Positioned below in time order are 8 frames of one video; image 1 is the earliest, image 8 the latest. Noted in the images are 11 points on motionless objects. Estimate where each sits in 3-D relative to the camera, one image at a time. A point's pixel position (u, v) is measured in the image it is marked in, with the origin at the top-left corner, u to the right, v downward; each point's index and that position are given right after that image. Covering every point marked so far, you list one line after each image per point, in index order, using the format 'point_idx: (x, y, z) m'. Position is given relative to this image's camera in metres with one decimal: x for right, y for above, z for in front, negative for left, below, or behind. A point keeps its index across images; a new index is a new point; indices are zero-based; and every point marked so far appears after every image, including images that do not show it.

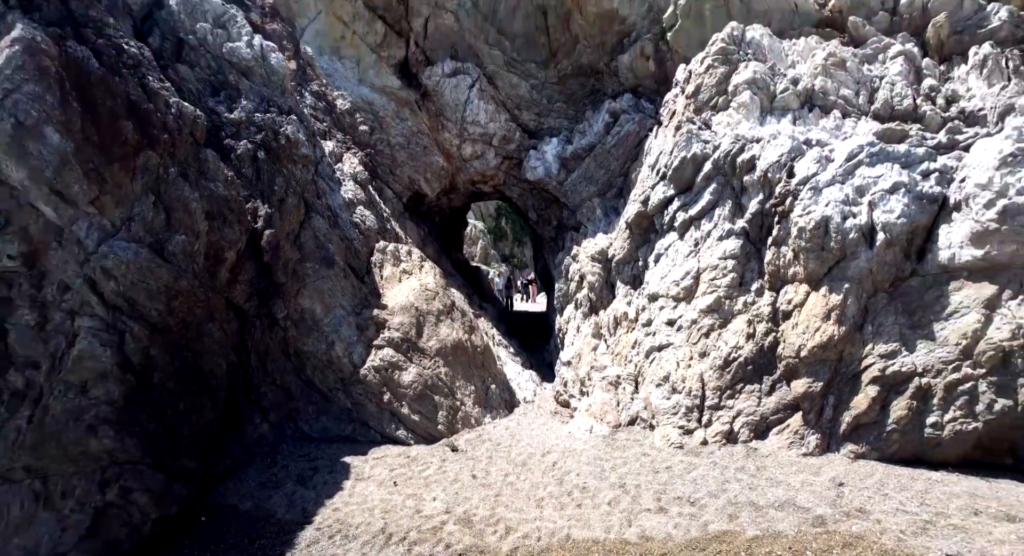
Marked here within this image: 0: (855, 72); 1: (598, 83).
0: (+2.6, +1.6, +4.9) m
1: (+1.0, +2.3, +7.4) m
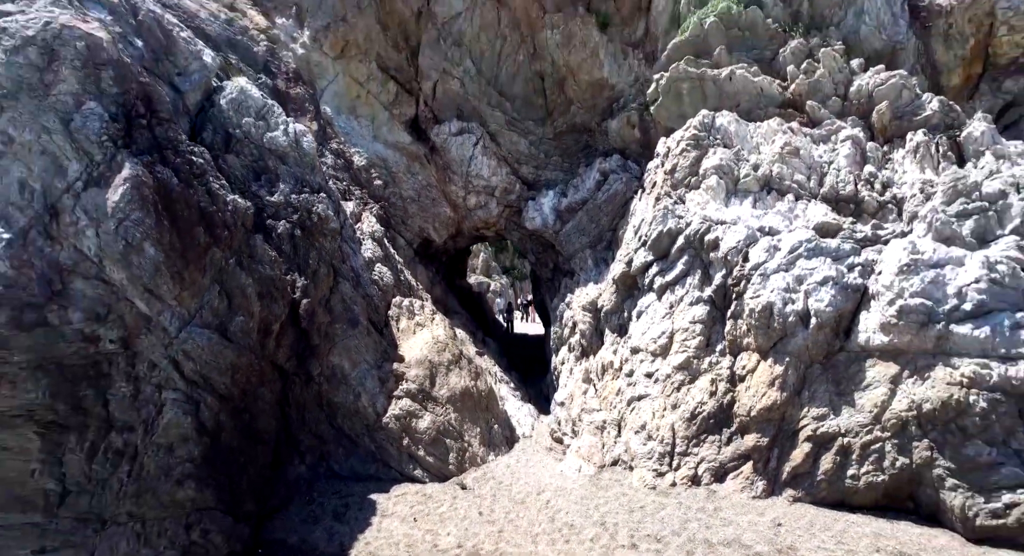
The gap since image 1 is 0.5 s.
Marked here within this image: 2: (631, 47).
0: (+2.6, +1.1, +5.6) m
1: (+1.0, +1.8, +8.2) m
2: (+1.4, +2.8, +7.5) m
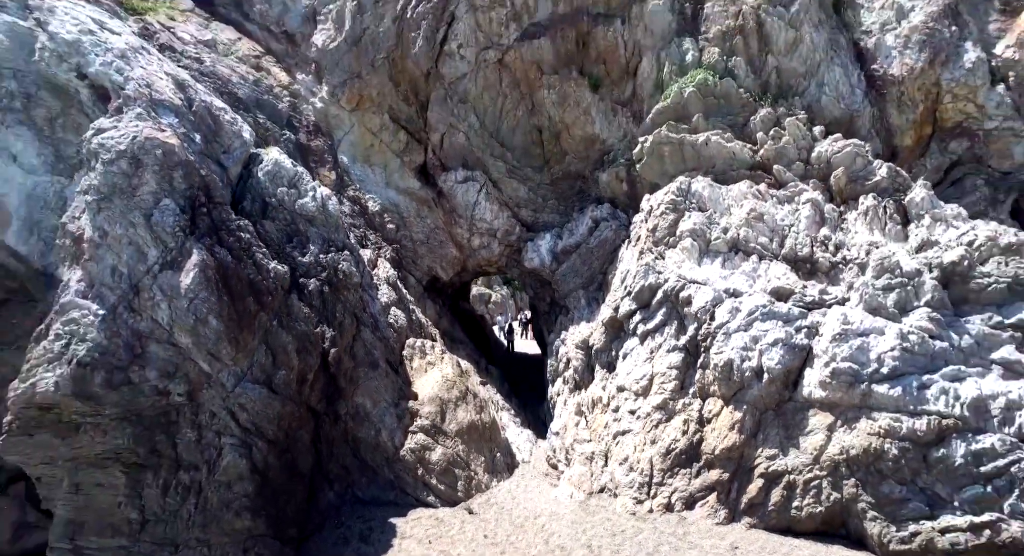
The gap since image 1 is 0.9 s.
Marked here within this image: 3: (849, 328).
0: (+2.6, +0.6, +6.4) m
1: (+1.0, +1.3, +9.0) m
2: (+1.4, +2.3, +8.3) m
3: (+2.6, -0.4, +4.9) m
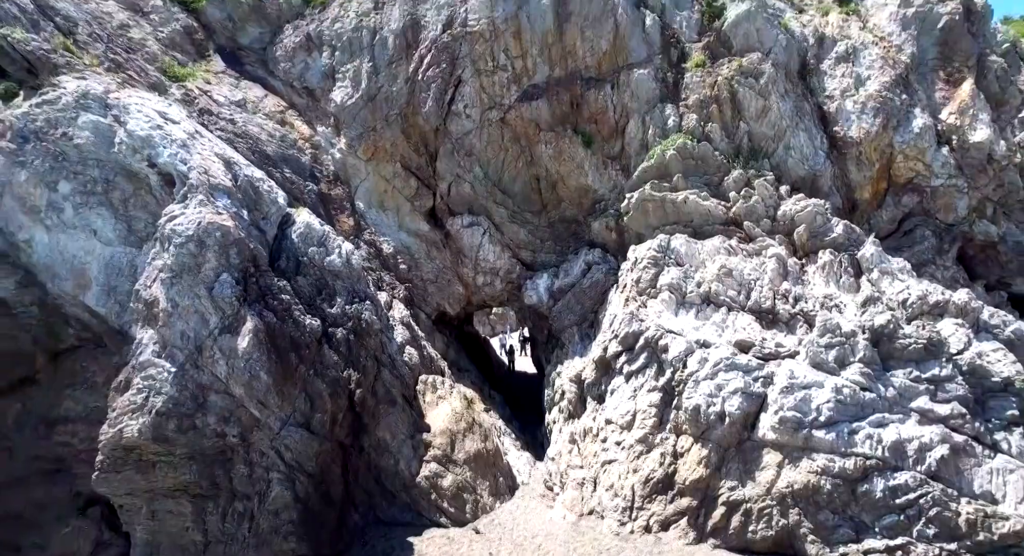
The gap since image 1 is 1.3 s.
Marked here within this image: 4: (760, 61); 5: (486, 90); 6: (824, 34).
0: (+2.7, 0.0, +7.4) m
1: (+1.0, +0.8, +10.0) m
2: (+1.4, +1.7, +9.3) m
3: (+2.6, -0.9, +5.8) m
4: (+3.3, +2.9, +8.7) m
5: (-0.4, +2.8, +9.5) m
6: (+4.5, +3.6, +9.3) m
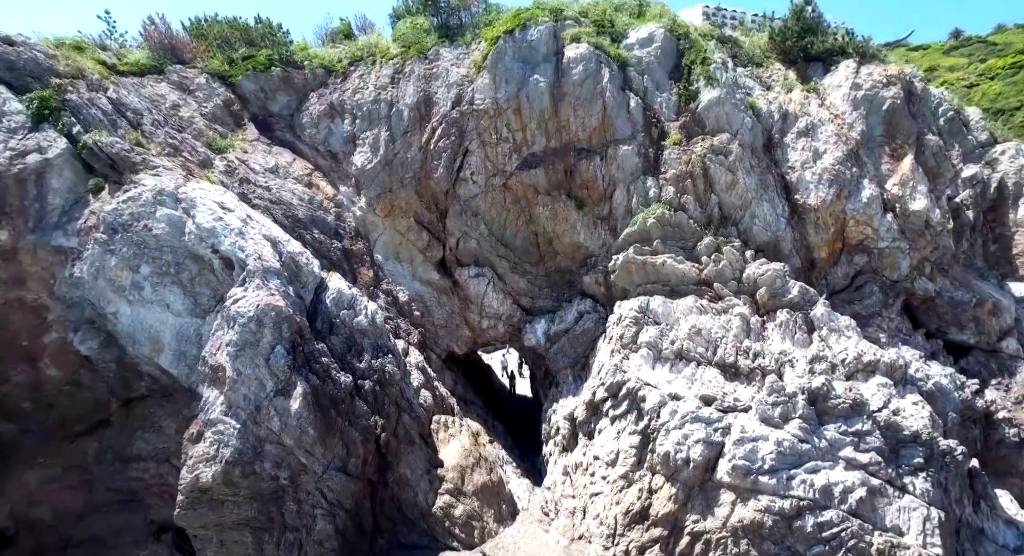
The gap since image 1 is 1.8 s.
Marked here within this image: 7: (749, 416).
0: (+2.7, -0.8, +8.6) m
1: (+1.0, 0.0, +11.2) m
2: (+1.4, +0.9, +10.5) m
3: (+2.6, -1.7, +7.1) m
4: (+3.3, +2.1, +9.9) m
5: (-0.4, +2.0, +10.7) m
6: (+4.5, +2.8, +10.5) m
7: (+2.7, -1.6, +7.4) m
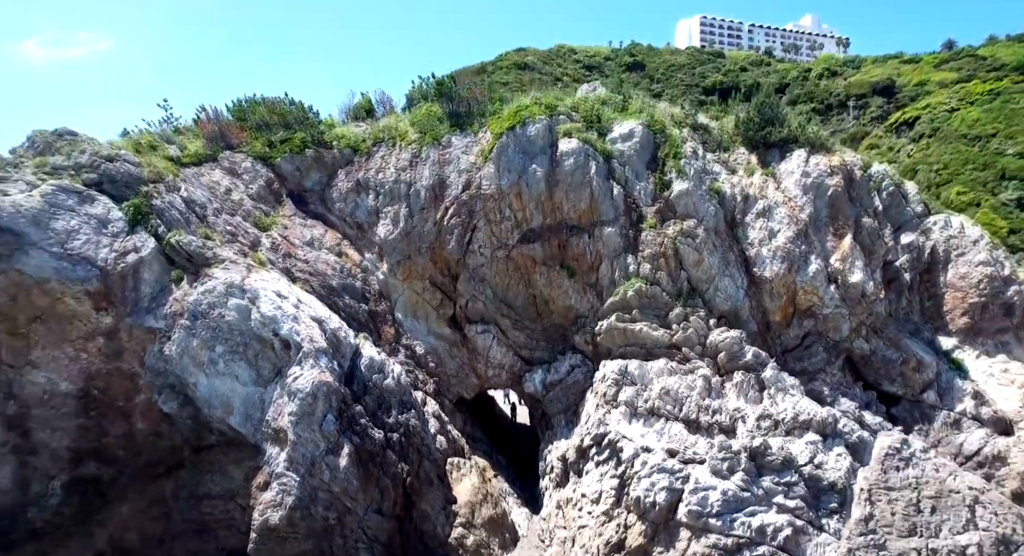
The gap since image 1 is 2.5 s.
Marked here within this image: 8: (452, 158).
0: (+2.7, -1.9, +10.5) m
1: (+1.1, -1.2, +13.1) m
2: (+1.5, -0.2, +12.4) m
3: (+2.6, -2.9, +8.9) m
4: (+3.4, +1.0, +11.8) m
5: (-0.3, +0.9, +12.6) m
6: (+4.6, +1.6, +12.4) m
7: (+2.8, -2.8, +9.2) m
8: (-1.2, +2.4, +13.1) m
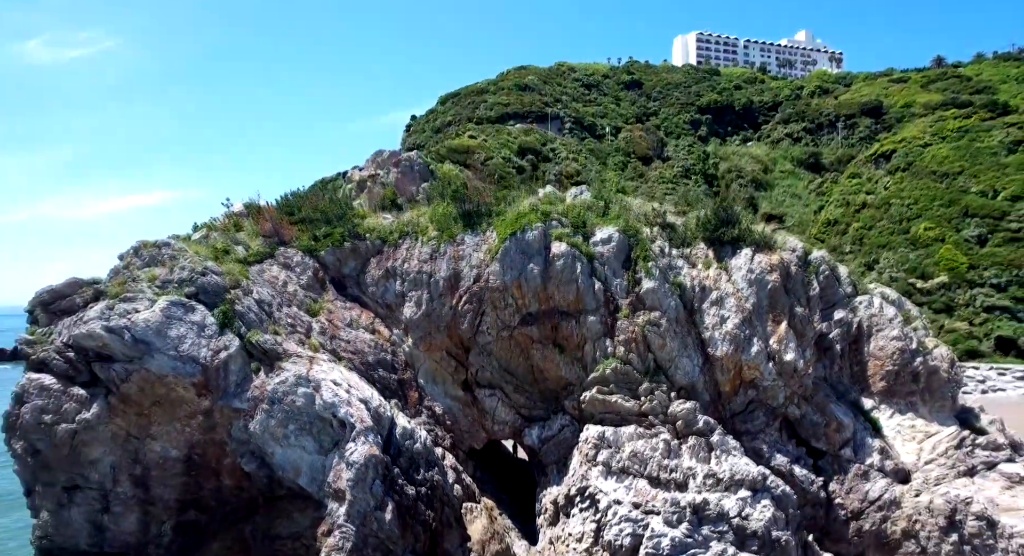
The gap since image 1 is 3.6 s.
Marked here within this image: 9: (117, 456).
0: (+2.7, -3.7, +13.4) m
1: (+1.1, -3.0, +16.0) m
2: (+1.5, -2.0, +15.3) m
3: (+2.7, -4.7, +11.9) m
4: (+3.4, -0.9, +14.7) m
5: (-0.3, -1.0, +15.5) m
6: (+4.6, -0.2, +15.3) m
7: (+2.8, -4.6, +12.2) m
8: (-1.2, +0.6, +16.0) m
9: (-7.7, -3.4, +12.4) m
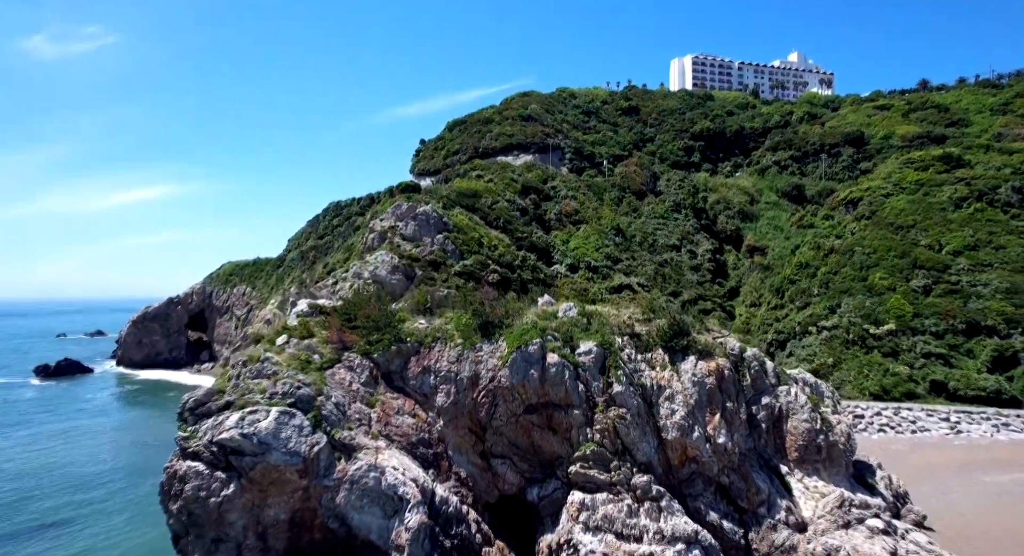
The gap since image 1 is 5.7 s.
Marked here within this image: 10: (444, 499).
0: (+2.9, -7.0, +18.9) m
1: (+1.3, -6.3, +21.5) m
2: (+1.7, -5.3, +20.8) m
3: (+2.8, -8.0, +17.3) m
4: (+3.6, -4.2, +20.1) m
5: (-0.1, -4.2, +21.0) m
6: (+4.8, -3.5, +20.7) m
7: (+3.0, -7.9, +17.6) m
8: (-1.0, -2.7, +21.4) m
9: (-7.5, -6.8, +17.9) m
10: (-2.0, -6.6, +19.1) m
